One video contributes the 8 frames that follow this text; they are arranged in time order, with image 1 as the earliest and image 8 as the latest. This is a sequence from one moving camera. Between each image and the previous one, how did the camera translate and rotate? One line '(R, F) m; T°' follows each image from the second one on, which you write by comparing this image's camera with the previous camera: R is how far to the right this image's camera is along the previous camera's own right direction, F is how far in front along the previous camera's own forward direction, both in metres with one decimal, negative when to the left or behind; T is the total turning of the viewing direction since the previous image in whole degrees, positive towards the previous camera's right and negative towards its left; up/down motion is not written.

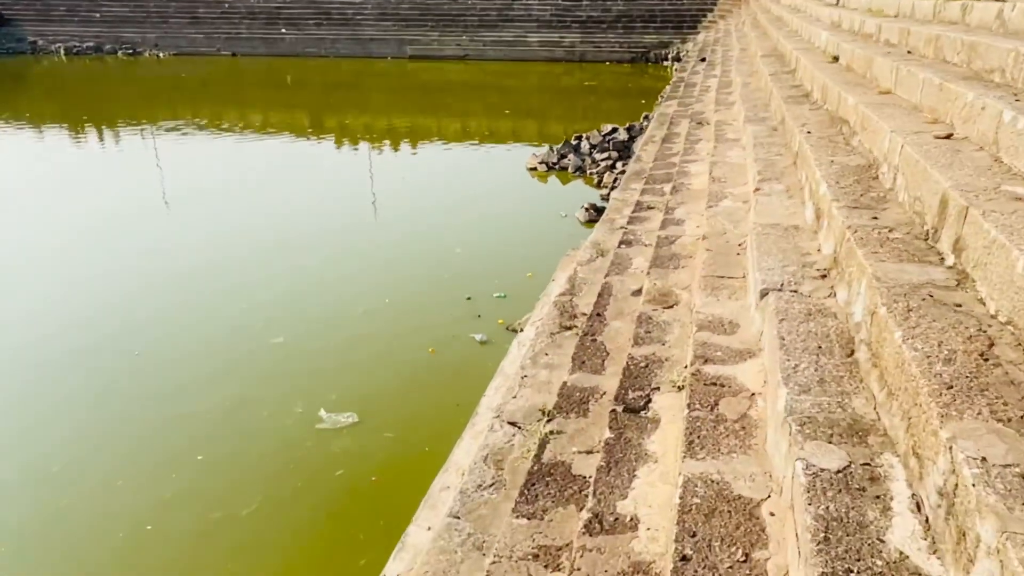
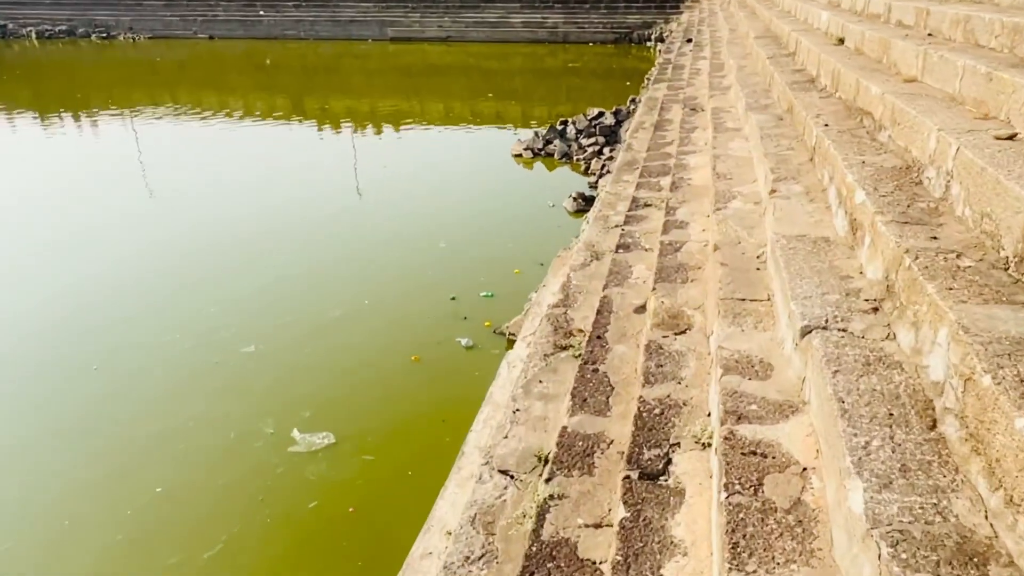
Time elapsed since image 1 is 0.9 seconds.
(0.0, +0.5) m; +1°
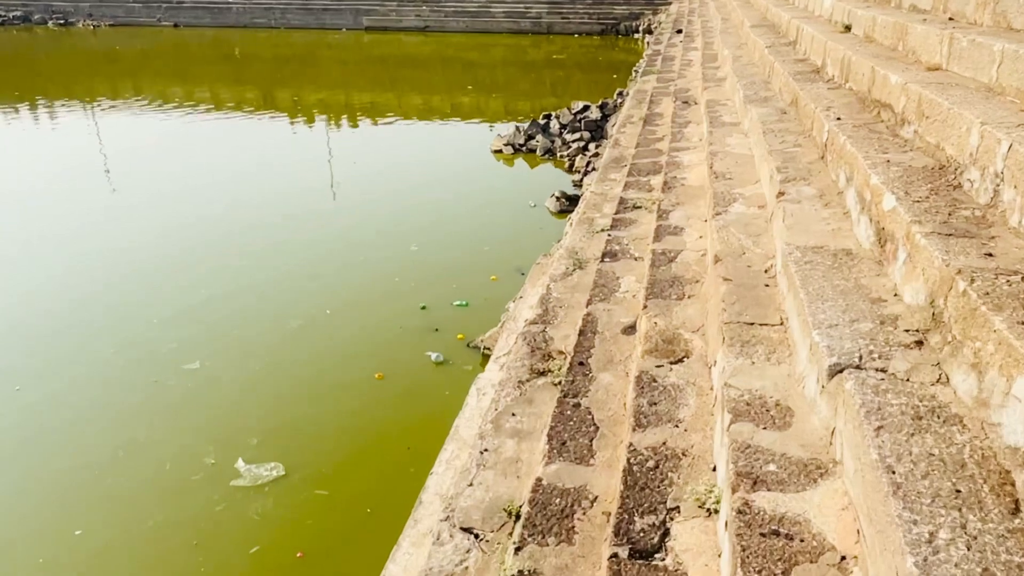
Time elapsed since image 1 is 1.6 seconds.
(0.0, +0.5) m; +1°
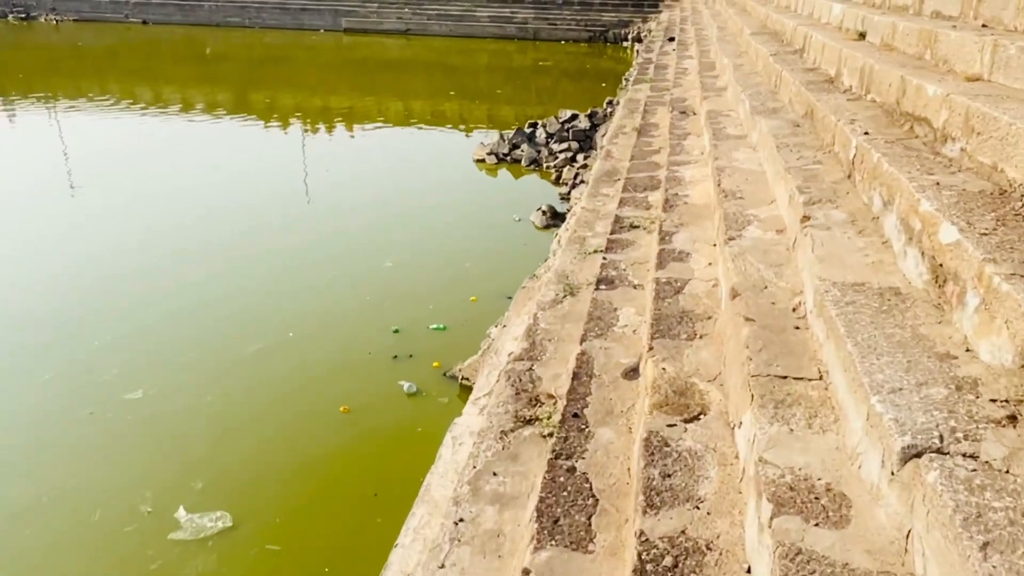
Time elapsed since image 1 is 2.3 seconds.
(0.0, +0.5) m; +1°
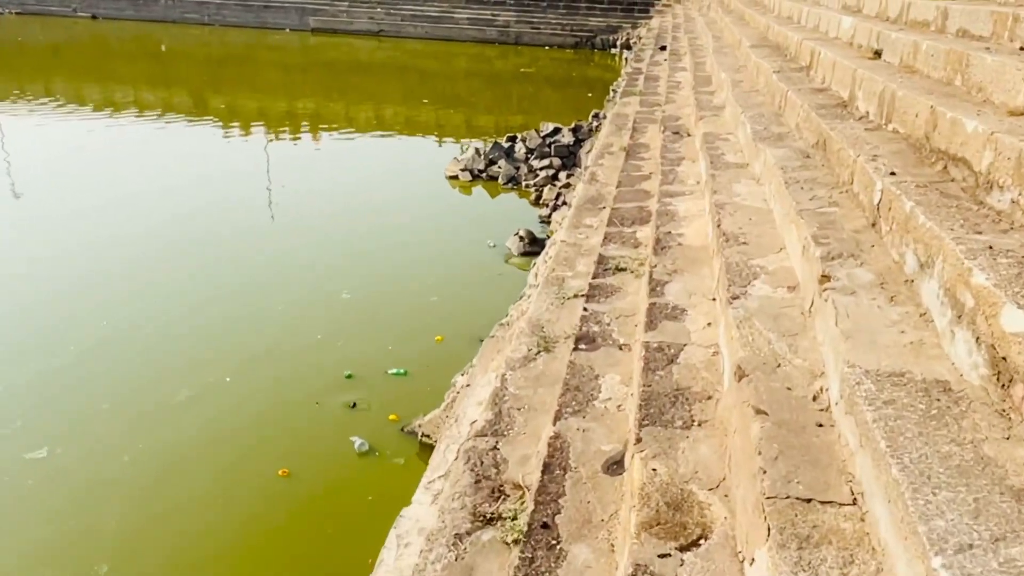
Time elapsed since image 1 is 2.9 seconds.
(0.0, +0.5) m; +1°
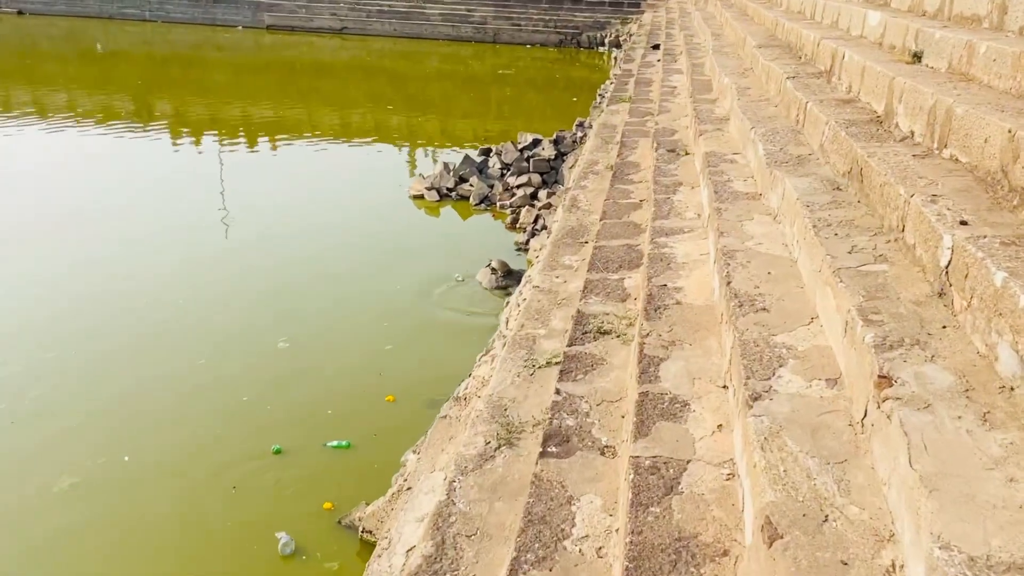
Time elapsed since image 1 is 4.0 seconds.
(+0.1, +0.7) m; 0°
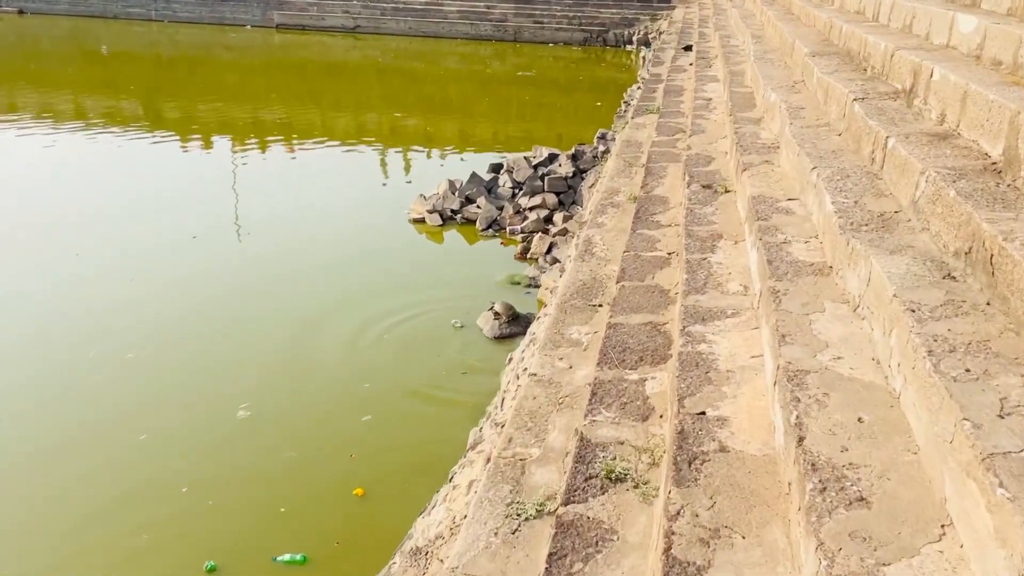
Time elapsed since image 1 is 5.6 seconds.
(+0.1, +0.9) m; -1°
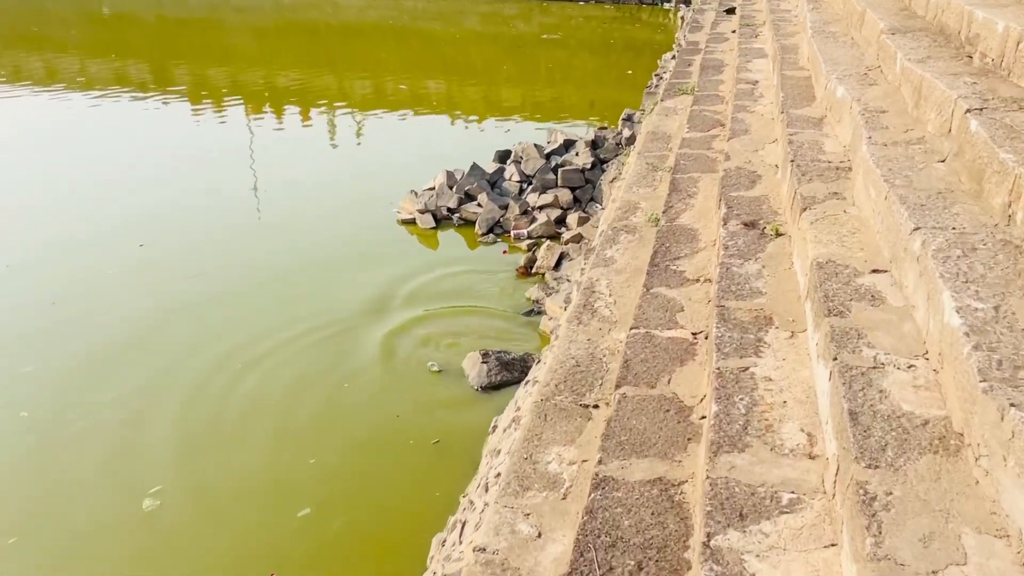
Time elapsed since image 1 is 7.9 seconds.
(+0.2, +1.1) m; -2°
